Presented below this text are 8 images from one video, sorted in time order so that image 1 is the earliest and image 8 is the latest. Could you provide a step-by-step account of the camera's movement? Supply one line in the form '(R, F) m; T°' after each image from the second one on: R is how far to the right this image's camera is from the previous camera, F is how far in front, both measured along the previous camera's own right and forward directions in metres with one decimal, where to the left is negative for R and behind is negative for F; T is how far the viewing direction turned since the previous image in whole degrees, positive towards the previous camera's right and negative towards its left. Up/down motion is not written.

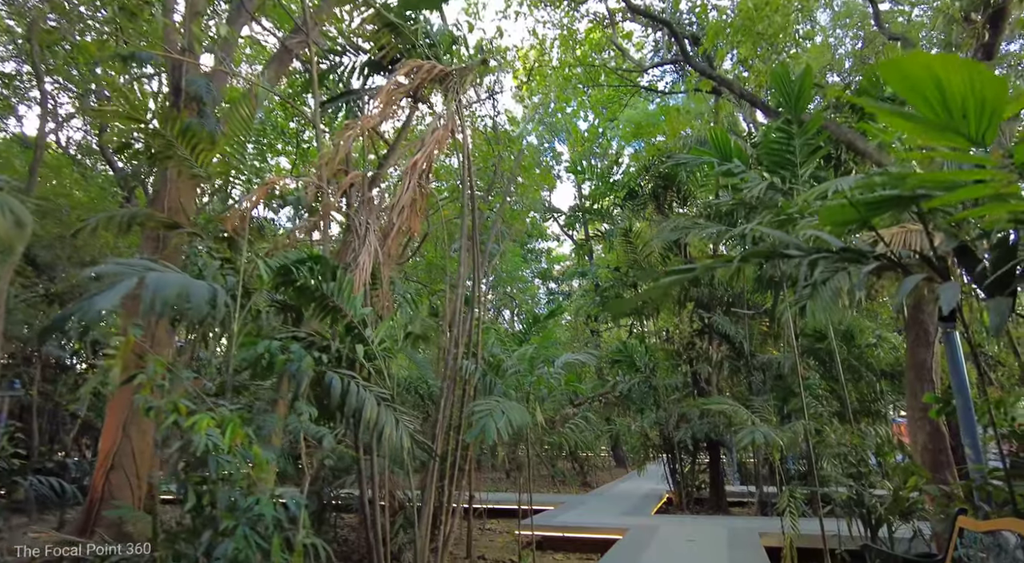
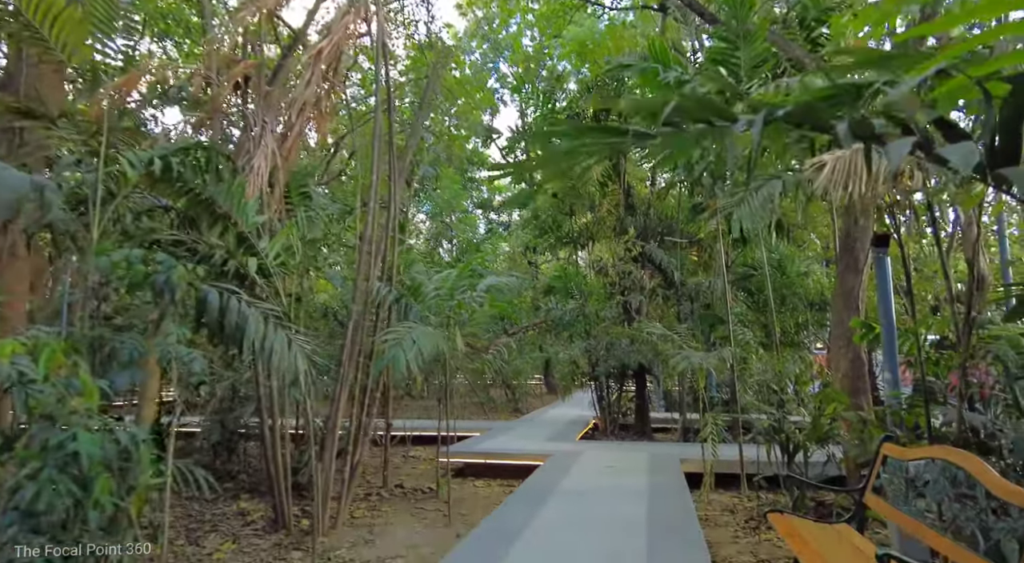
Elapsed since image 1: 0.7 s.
(+0.1, +0.3) m; +5°
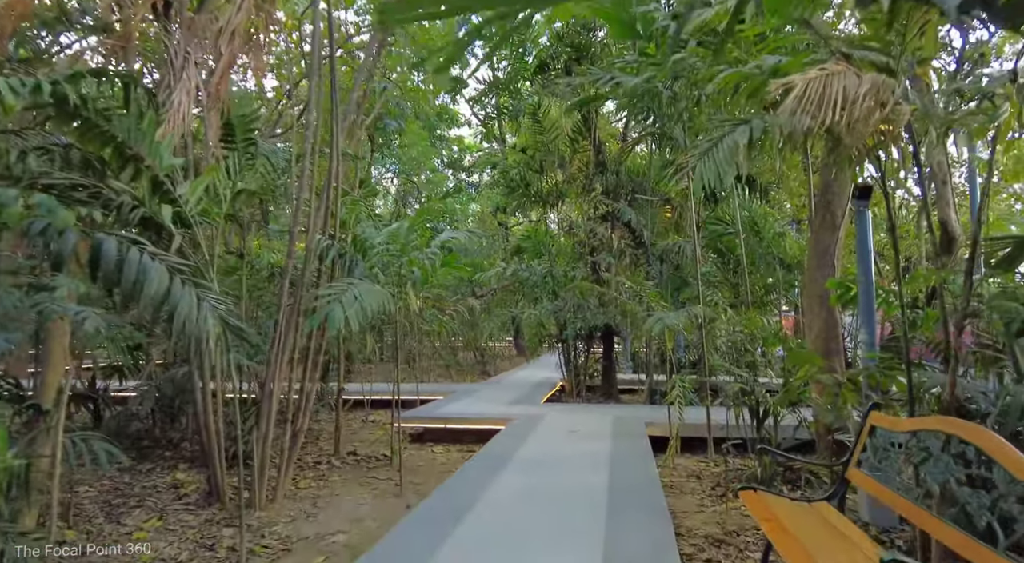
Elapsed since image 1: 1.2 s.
(+0.1, +0.2) m; +2°
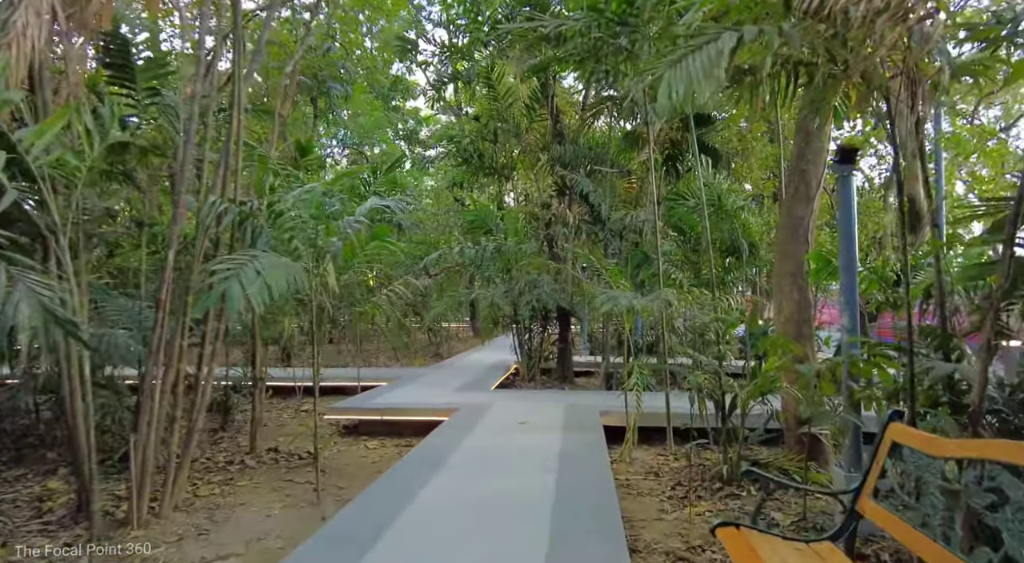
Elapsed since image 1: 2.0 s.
(+0.1, +0.4) m; +4°
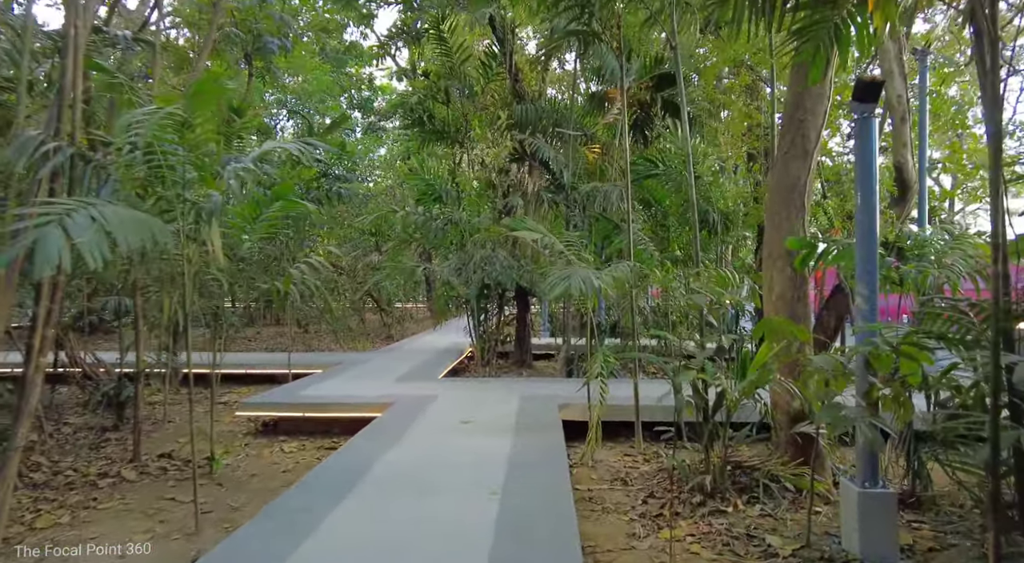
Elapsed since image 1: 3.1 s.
(+0.1, +0.6) m; +3°
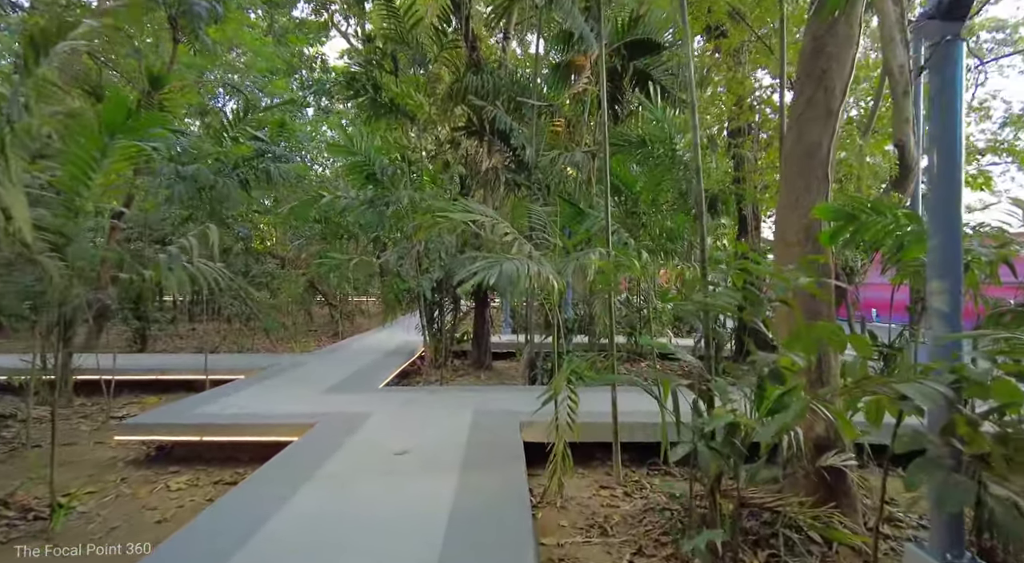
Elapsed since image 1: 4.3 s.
(+0.1, +0.6) m; +3°
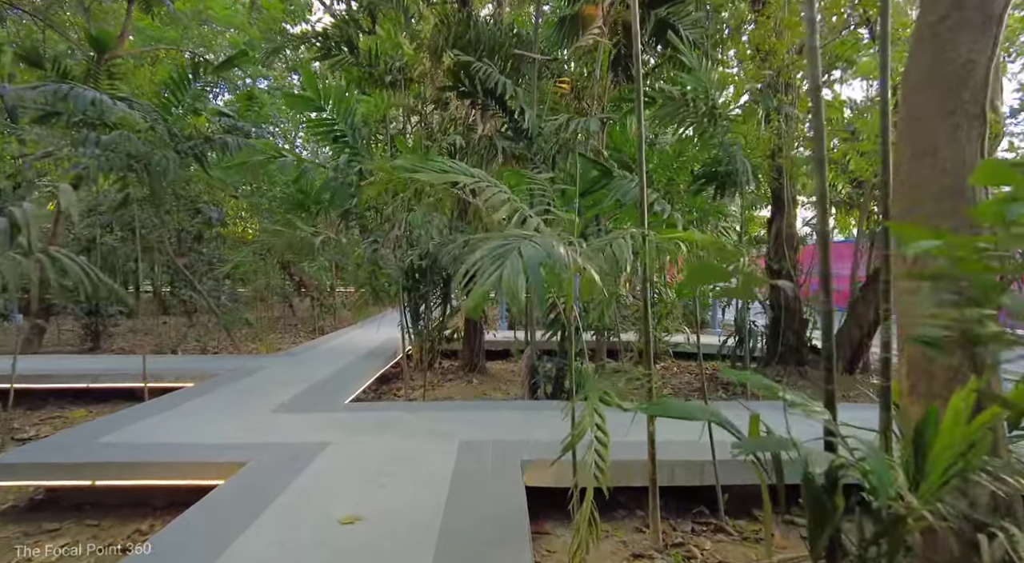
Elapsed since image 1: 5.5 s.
(0.0, +0.7) m; 0°
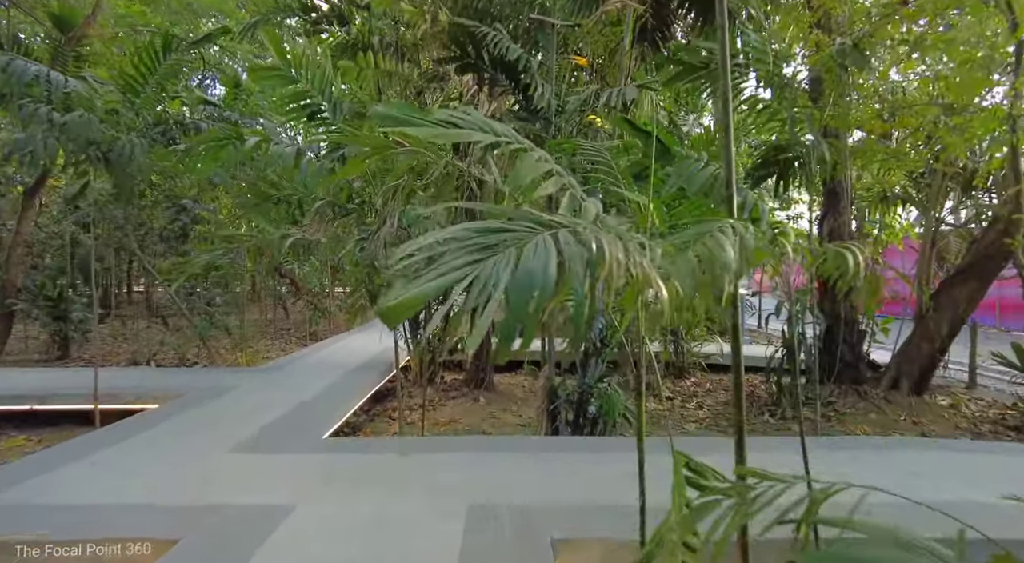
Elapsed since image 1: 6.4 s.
(-0.1, +0.5) m; 0°
